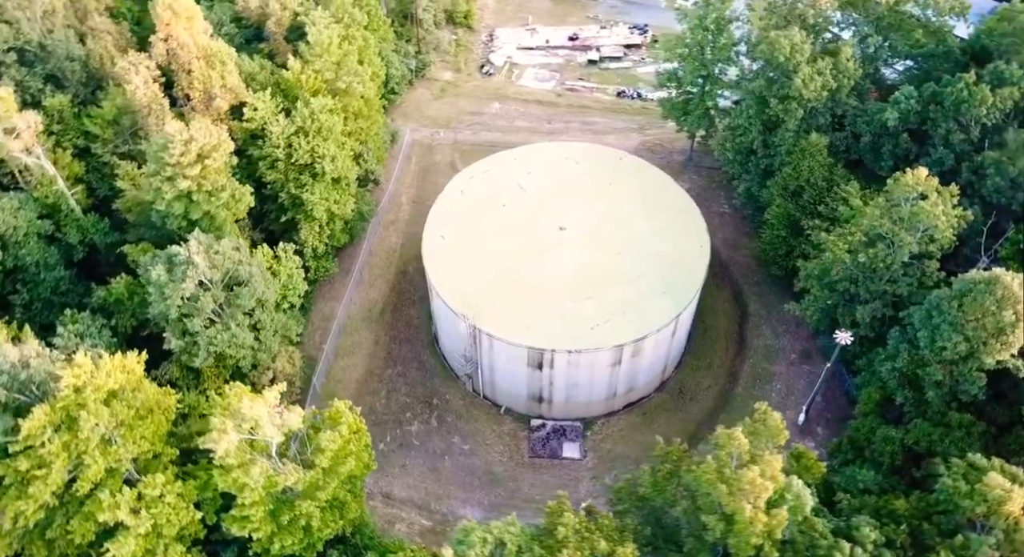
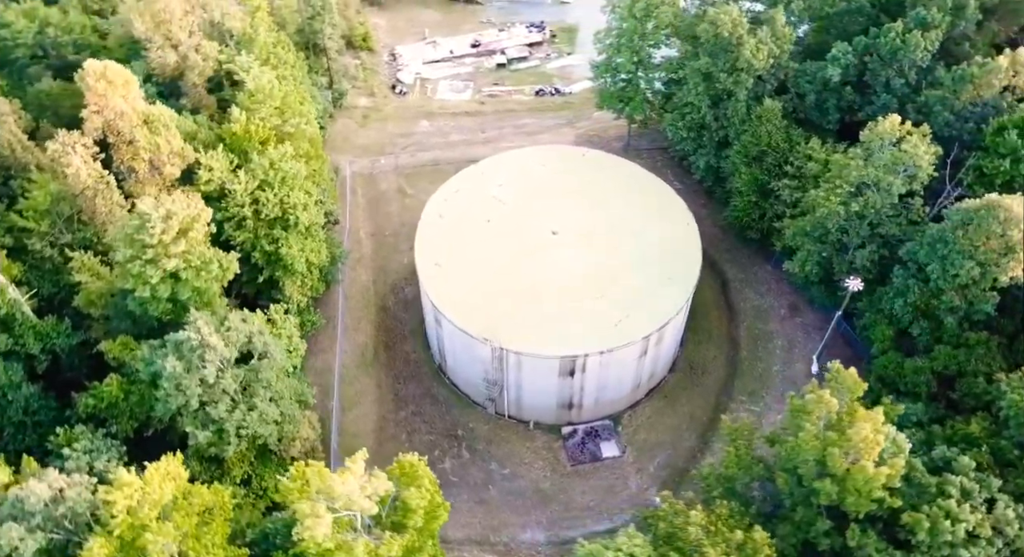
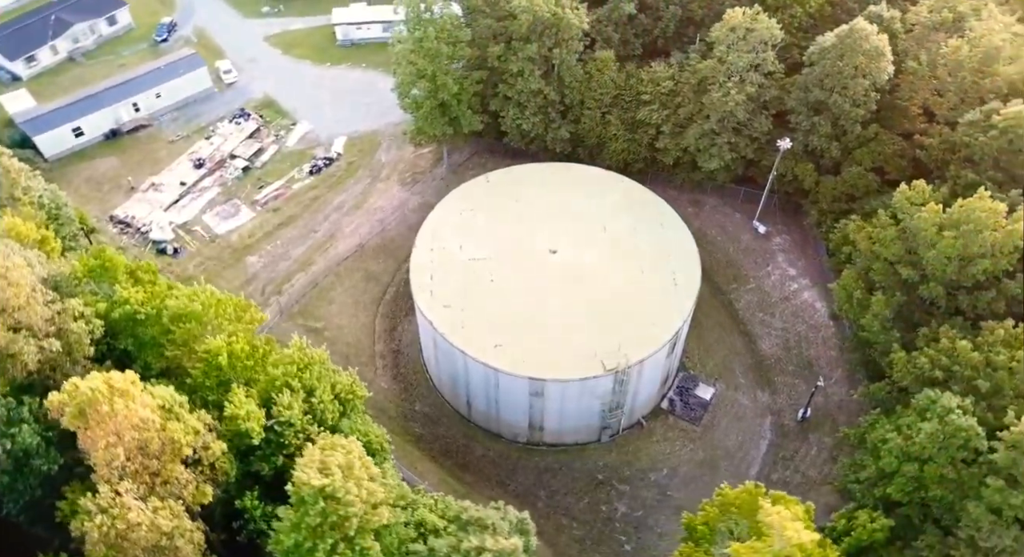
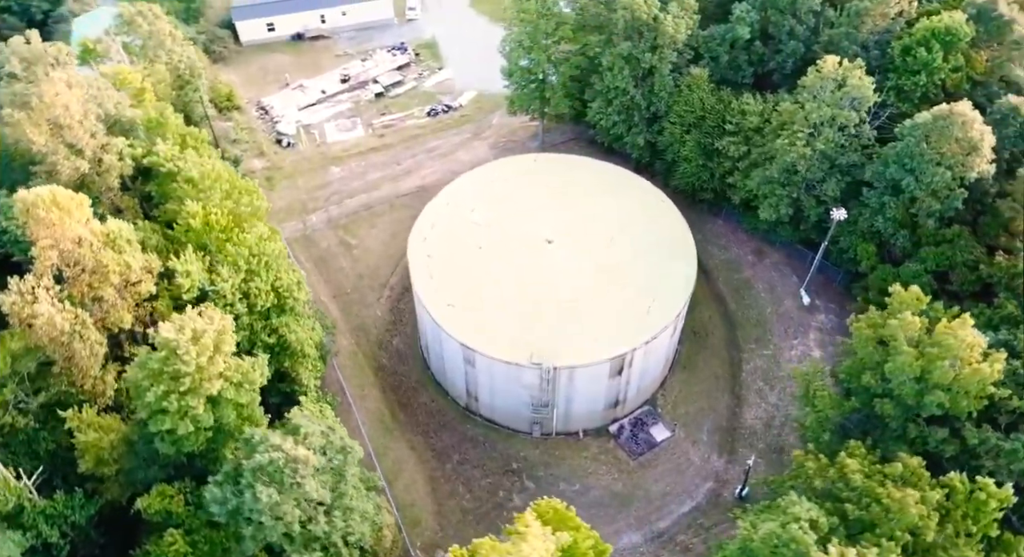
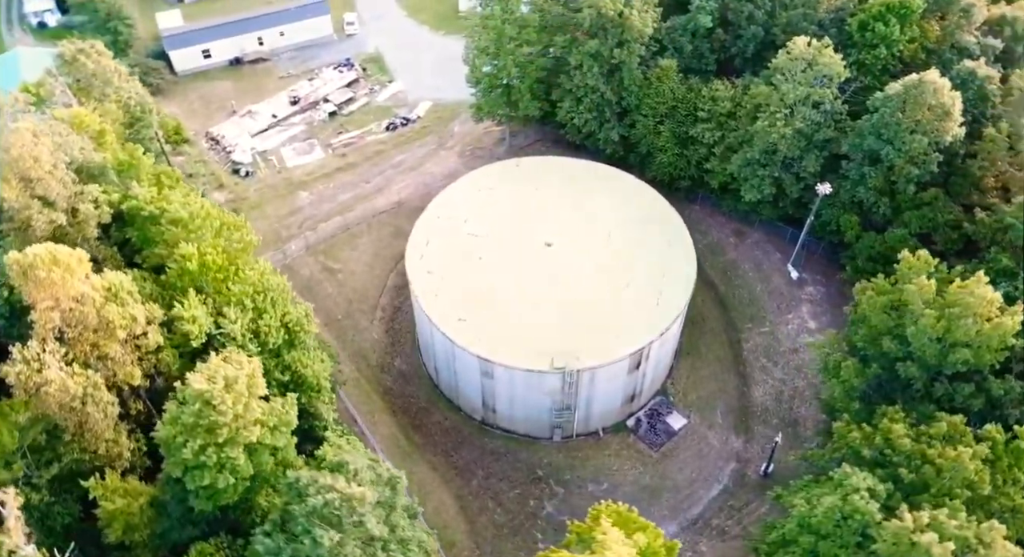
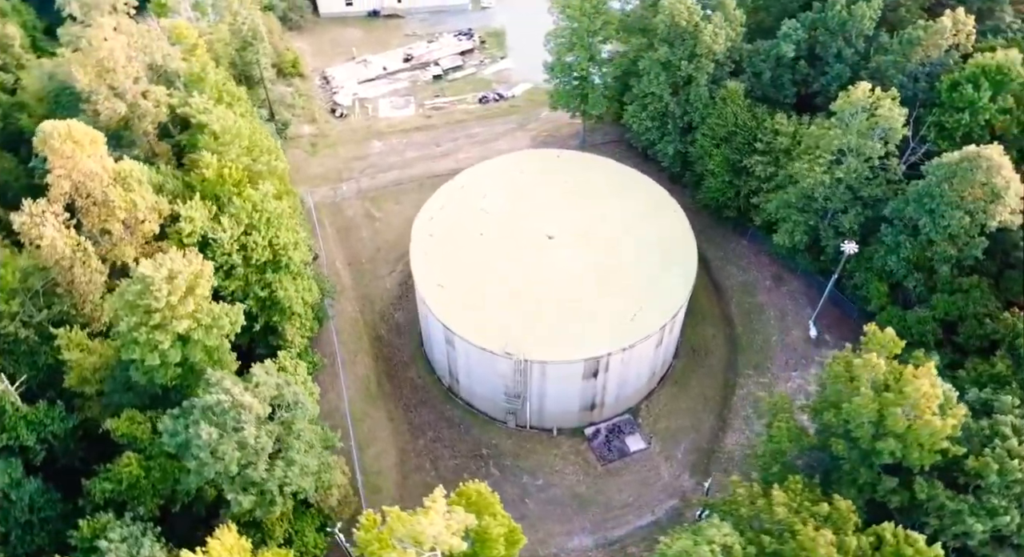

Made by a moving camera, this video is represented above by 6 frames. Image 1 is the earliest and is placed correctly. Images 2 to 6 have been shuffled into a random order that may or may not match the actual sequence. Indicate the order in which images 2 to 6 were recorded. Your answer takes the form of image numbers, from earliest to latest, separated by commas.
2, 6, 4, 5, 3
